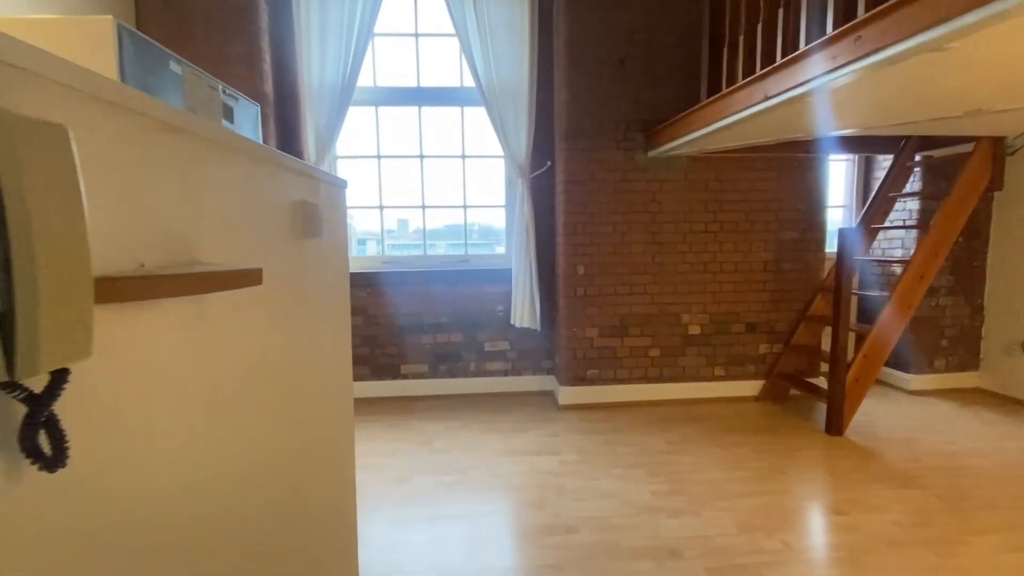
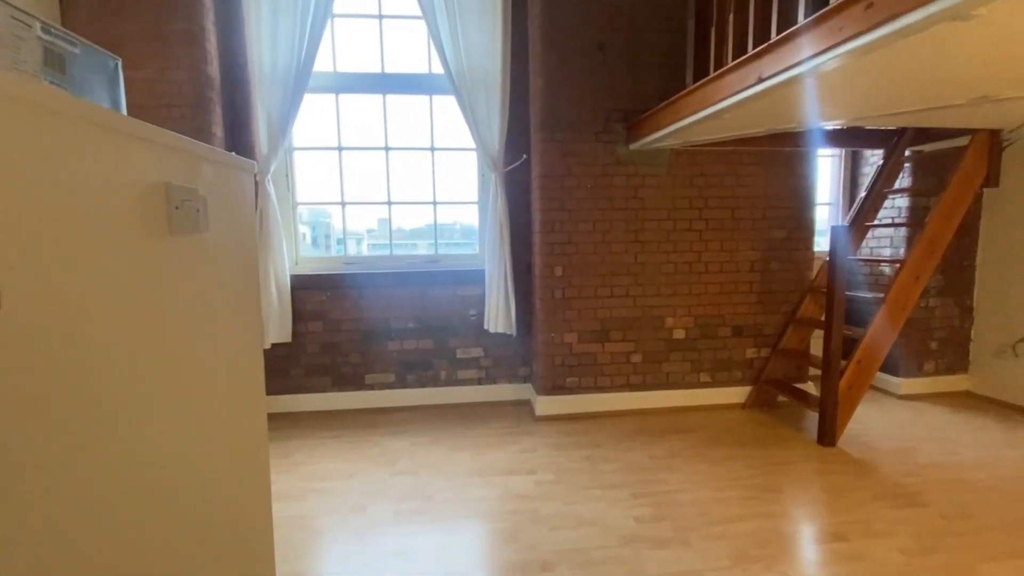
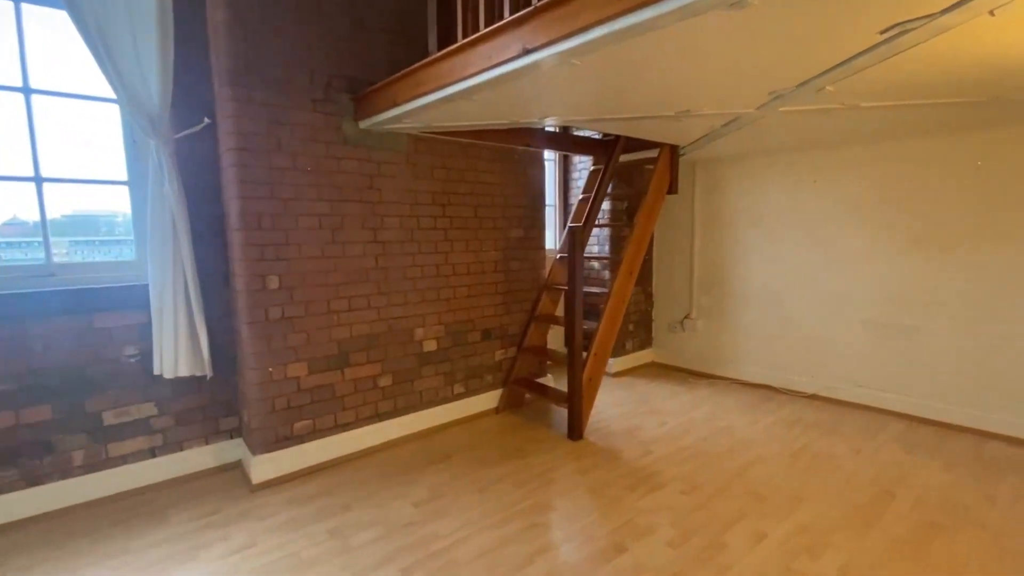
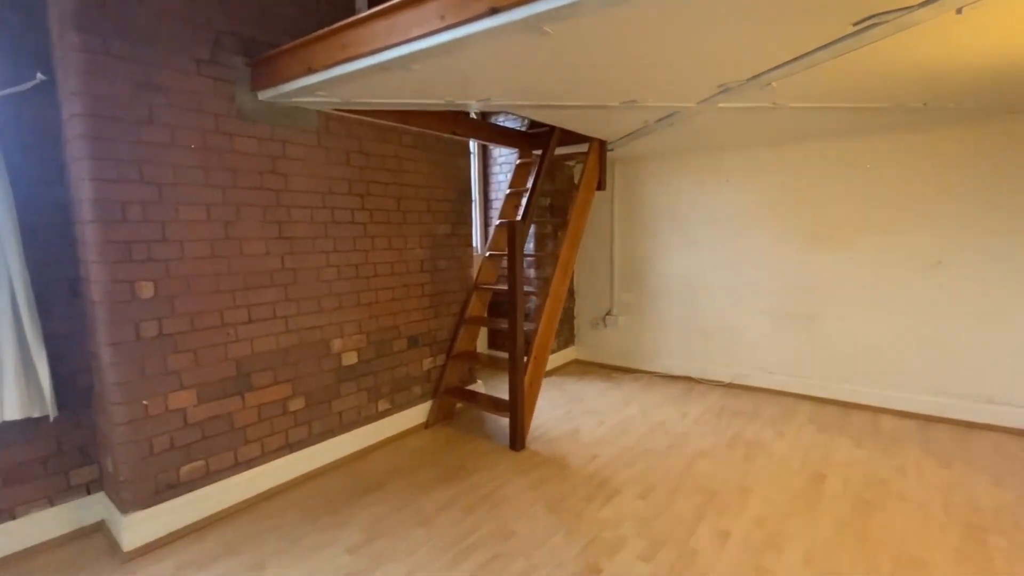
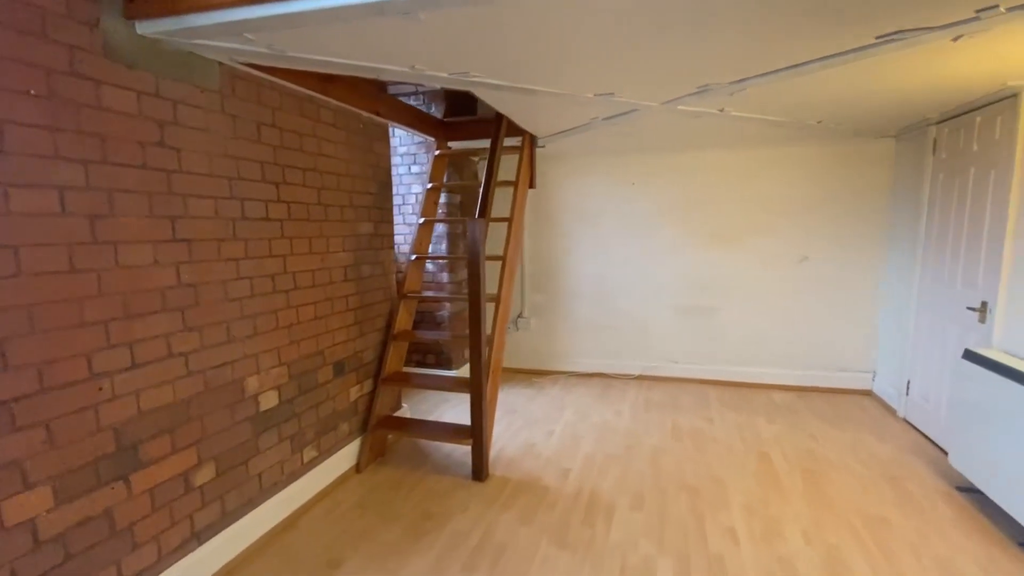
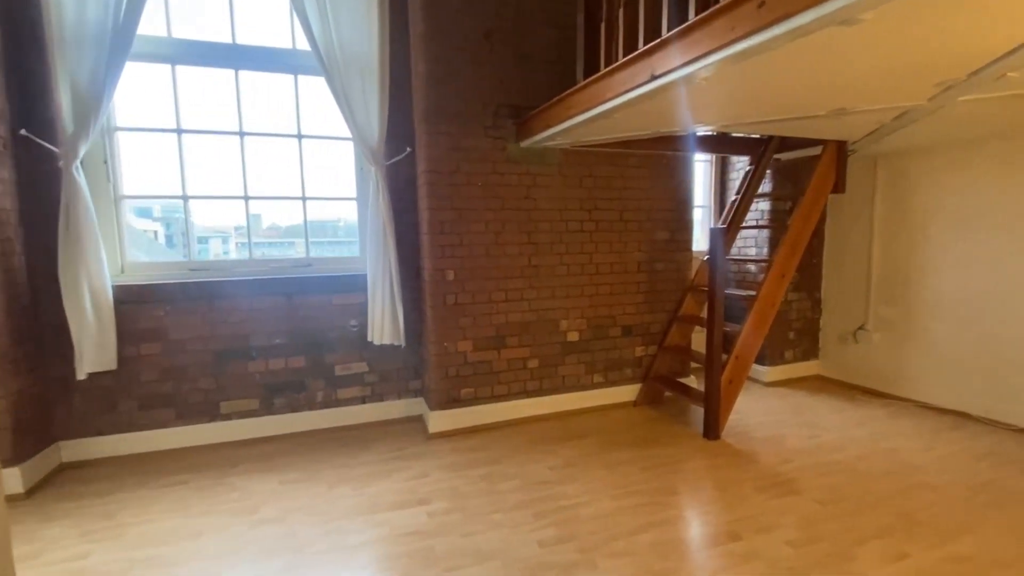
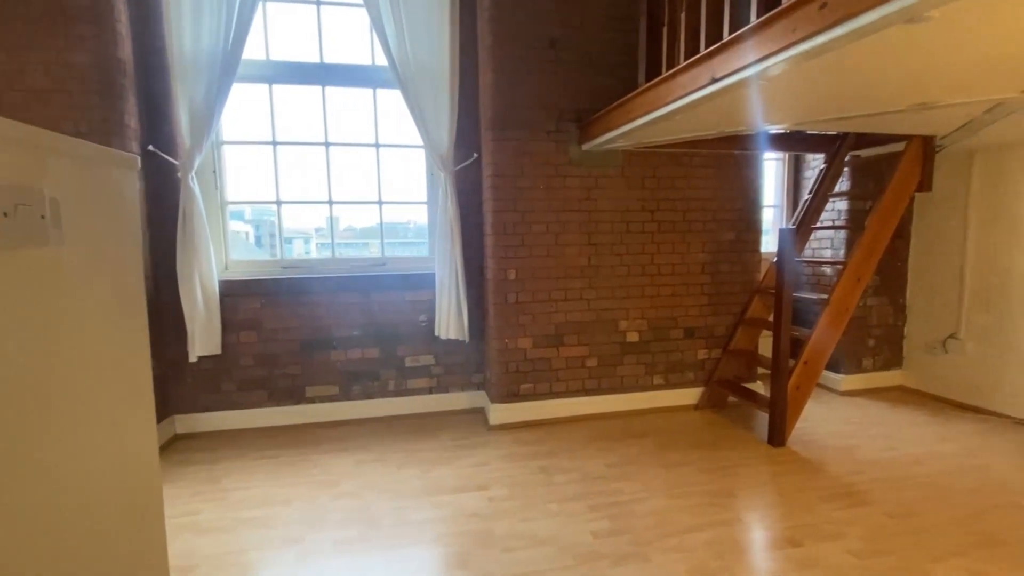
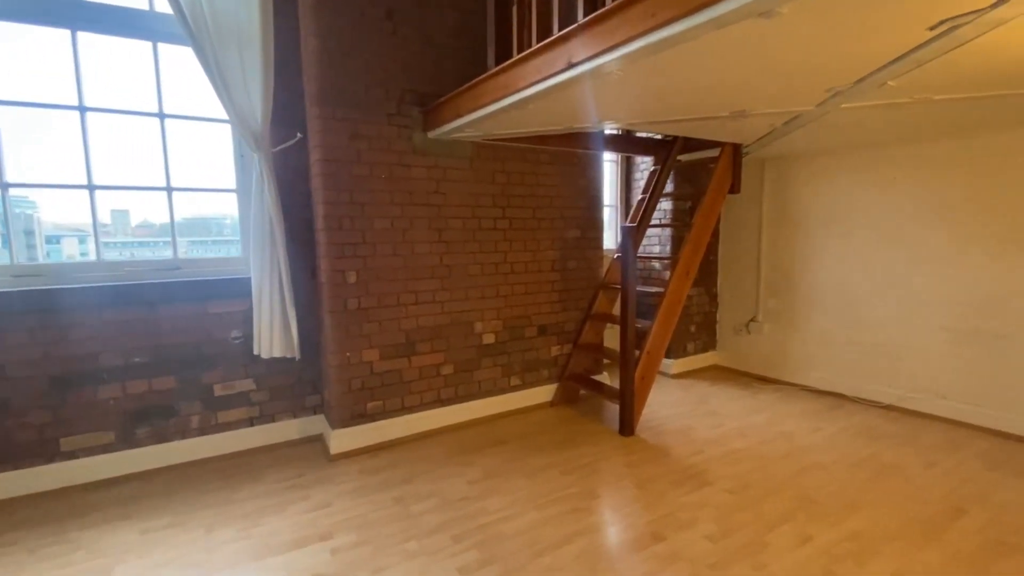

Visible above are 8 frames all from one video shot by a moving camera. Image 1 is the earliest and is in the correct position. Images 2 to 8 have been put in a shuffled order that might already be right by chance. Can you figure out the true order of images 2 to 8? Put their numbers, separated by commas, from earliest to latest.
2, 7, 6, 8, 3, 4, 5
